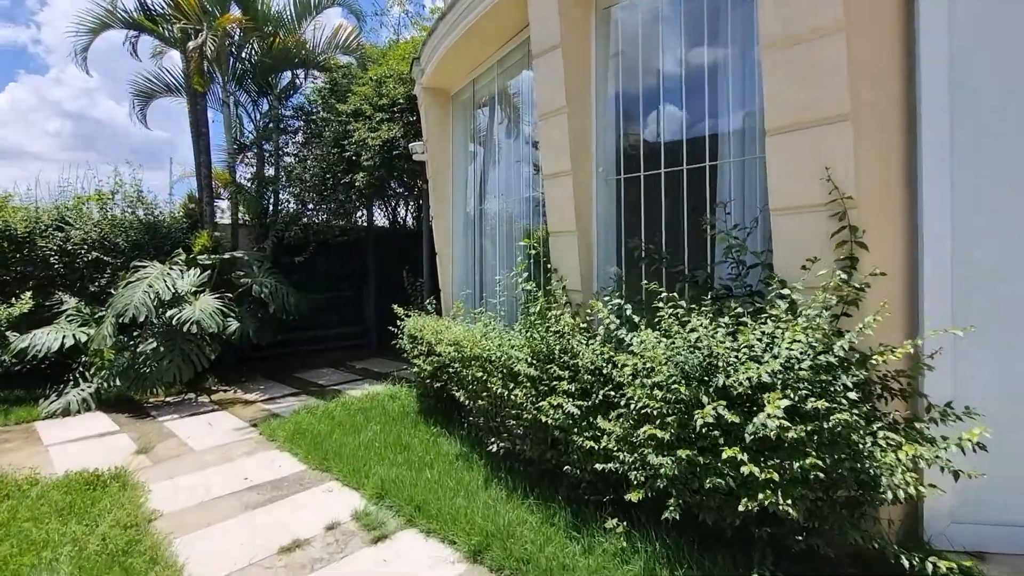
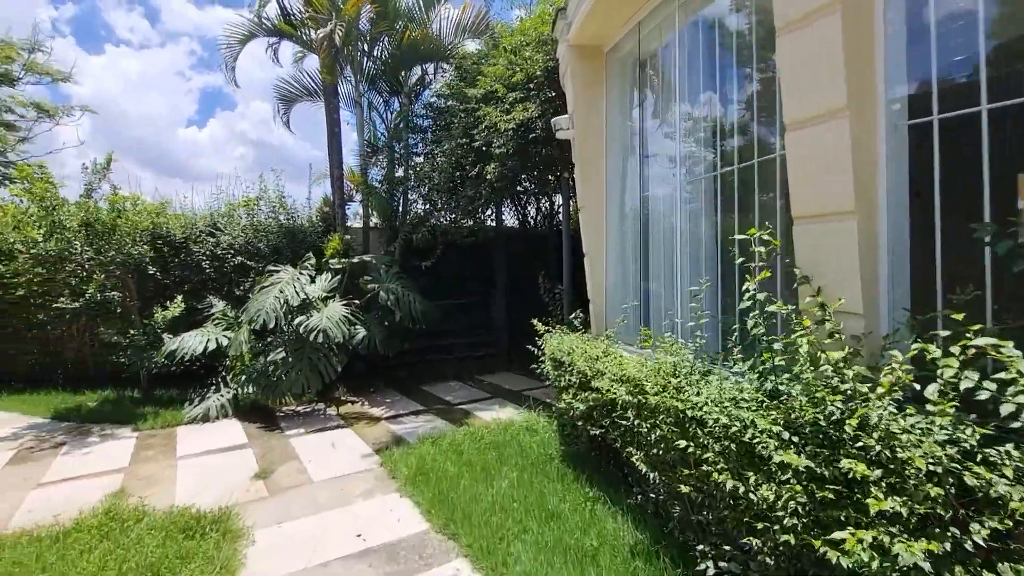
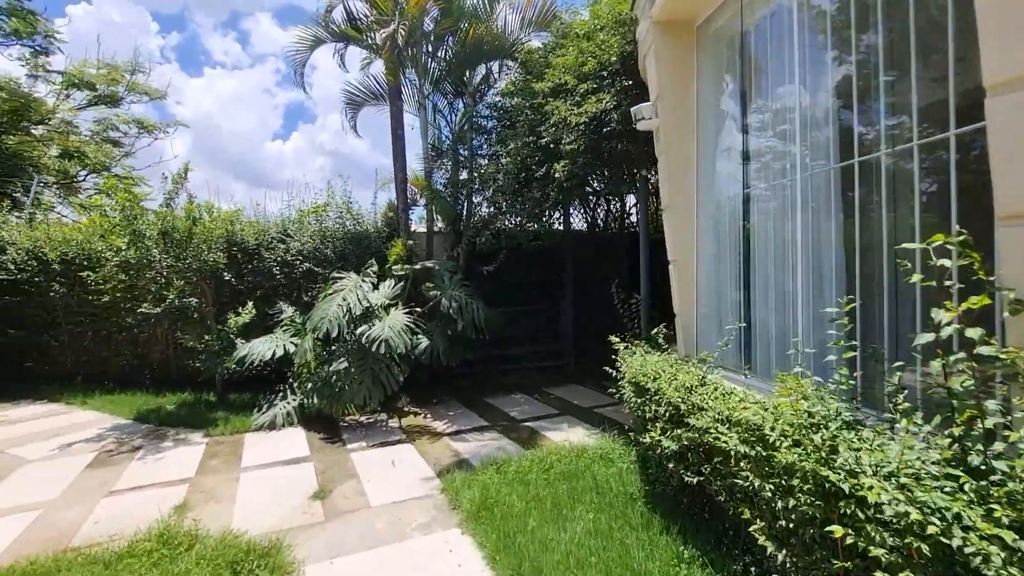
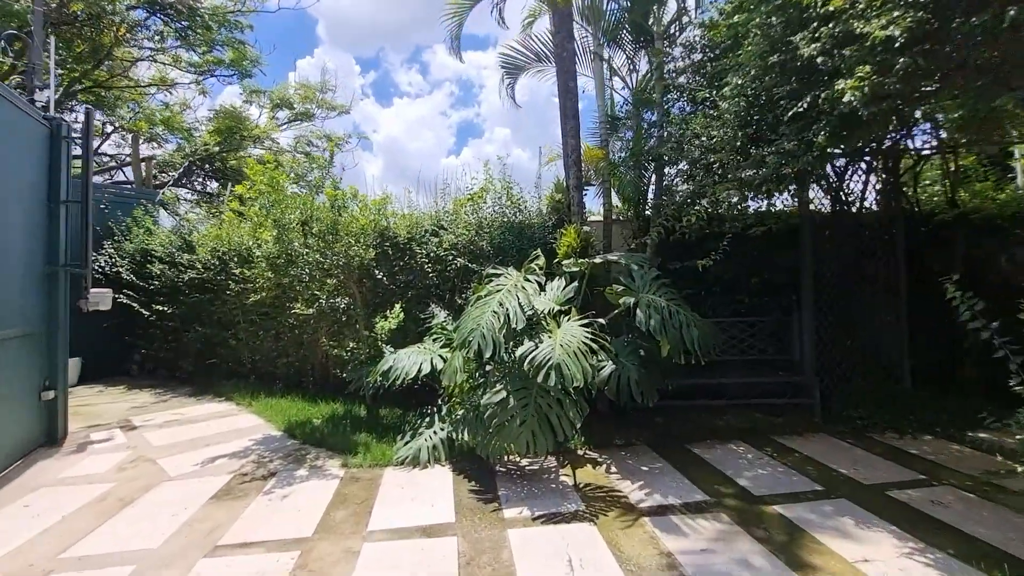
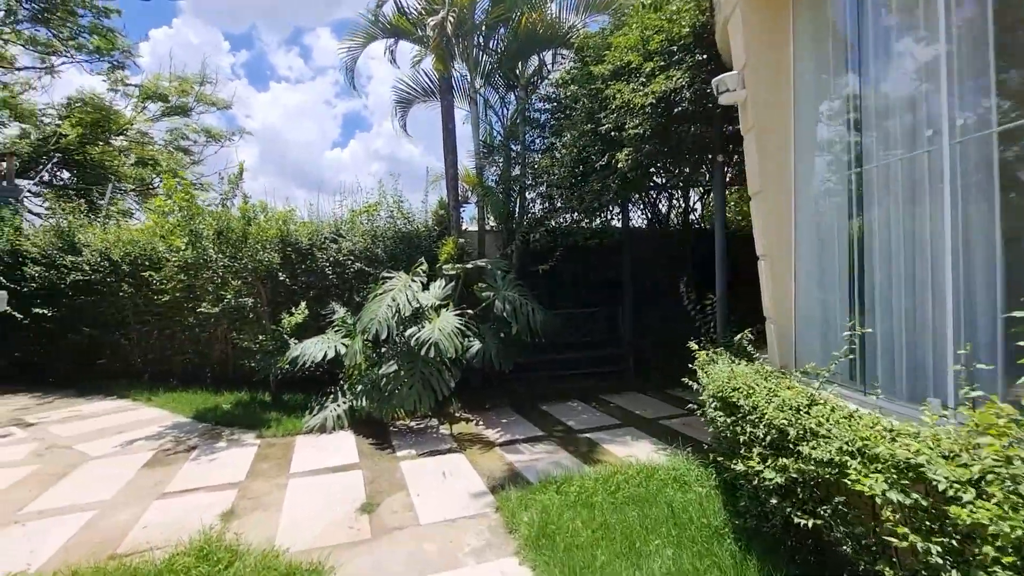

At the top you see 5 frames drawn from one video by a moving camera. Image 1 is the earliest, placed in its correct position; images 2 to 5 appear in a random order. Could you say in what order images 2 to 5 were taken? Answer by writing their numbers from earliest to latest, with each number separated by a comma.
2, 3, 5, 4
